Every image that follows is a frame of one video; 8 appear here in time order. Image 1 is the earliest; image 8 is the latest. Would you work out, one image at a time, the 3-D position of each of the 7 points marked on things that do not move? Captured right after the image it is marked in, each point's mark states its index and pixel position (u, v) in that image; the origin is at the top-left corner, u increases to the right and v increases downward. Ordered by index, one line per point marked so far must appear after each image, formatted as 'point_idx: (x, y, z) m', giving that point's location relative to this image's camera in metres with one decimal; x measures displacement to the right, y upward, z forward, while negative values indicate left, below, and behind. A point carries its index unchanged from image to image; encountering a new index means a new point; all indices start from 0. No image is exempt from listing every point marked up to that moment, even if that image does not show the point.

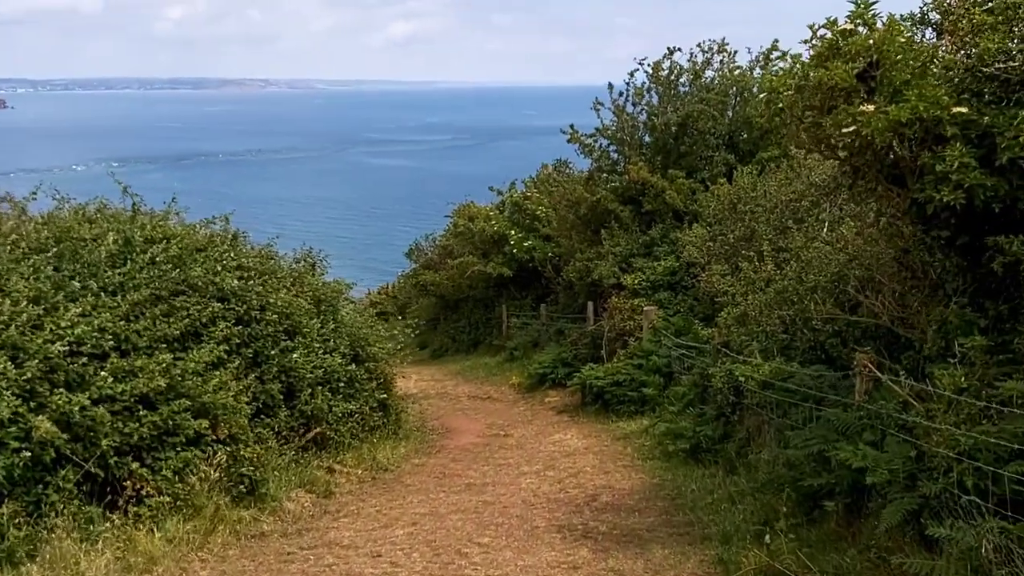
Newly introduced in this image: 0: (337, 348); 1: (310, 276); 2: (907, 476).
0: (-2.0, -0.7, +10.2) m
1: (-2.6, +0.1, +11.1) m
2: (+2.1, -1.0, +4.6) m
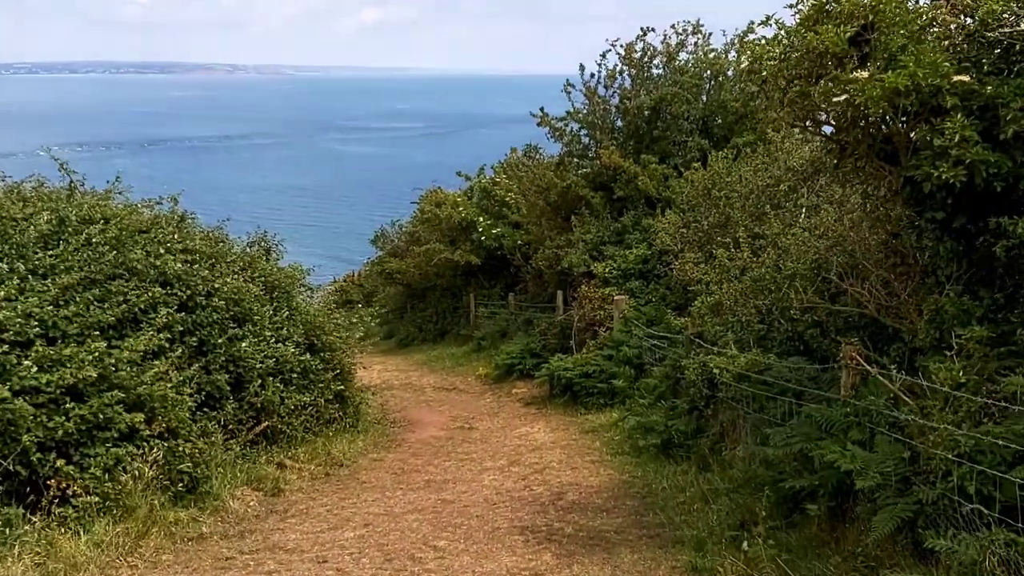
0: (-2.4, -0.5, +9.7) m
1: (-3.0, +0.3, +10.5) m
2: (+1.9, -0.9, +4.2) m
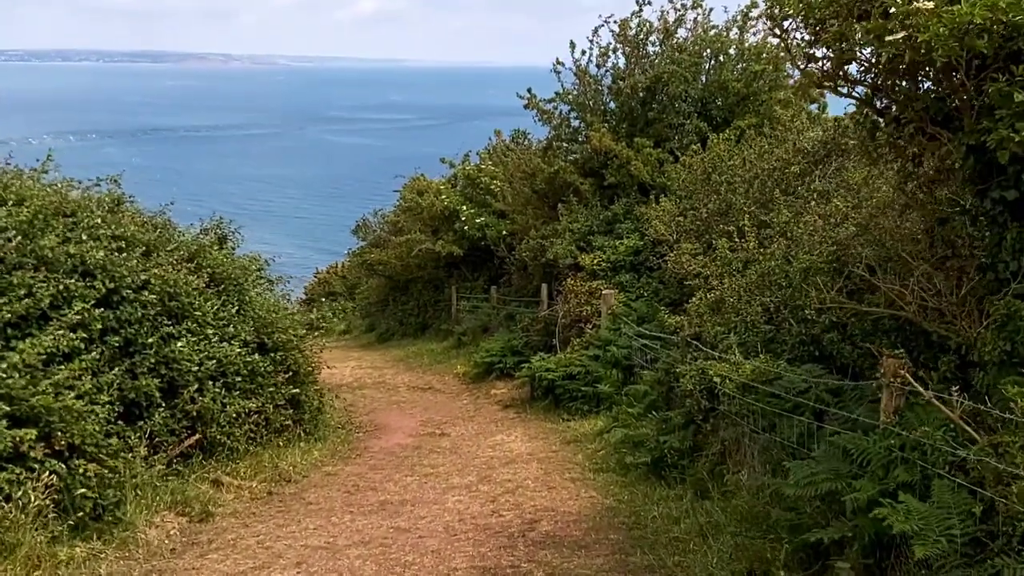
0: (-2.7, -0.5, +8.6) m
1: (-3.3, +0.4, +9.4) m
2: (+1.6, -0.9, +3.2) m
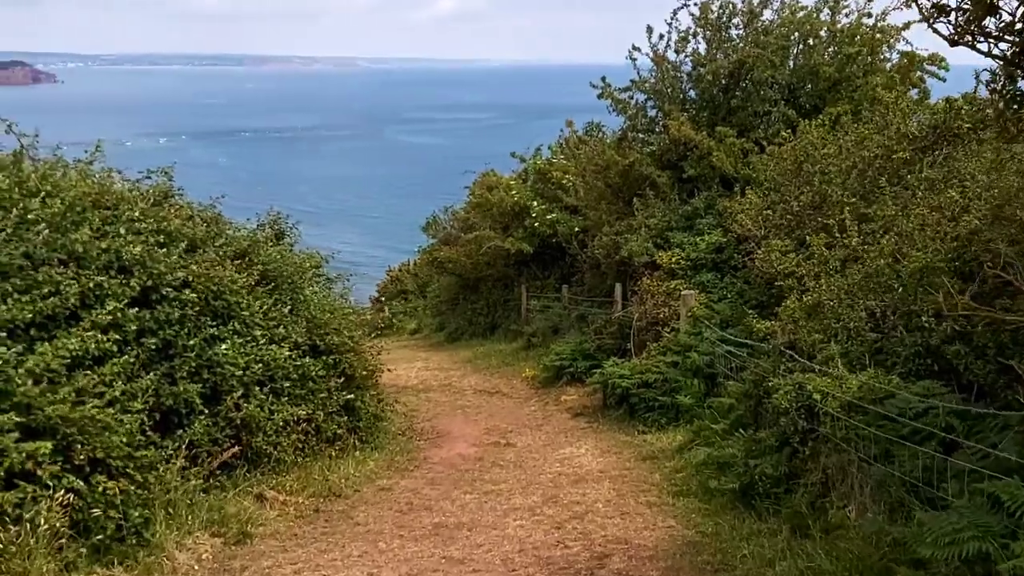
0: (-2.1, -0.4, +8.1) m
1: (-2.5, +0.4, +8.9) m
2: (+1.8, -0.9, +2.3) m
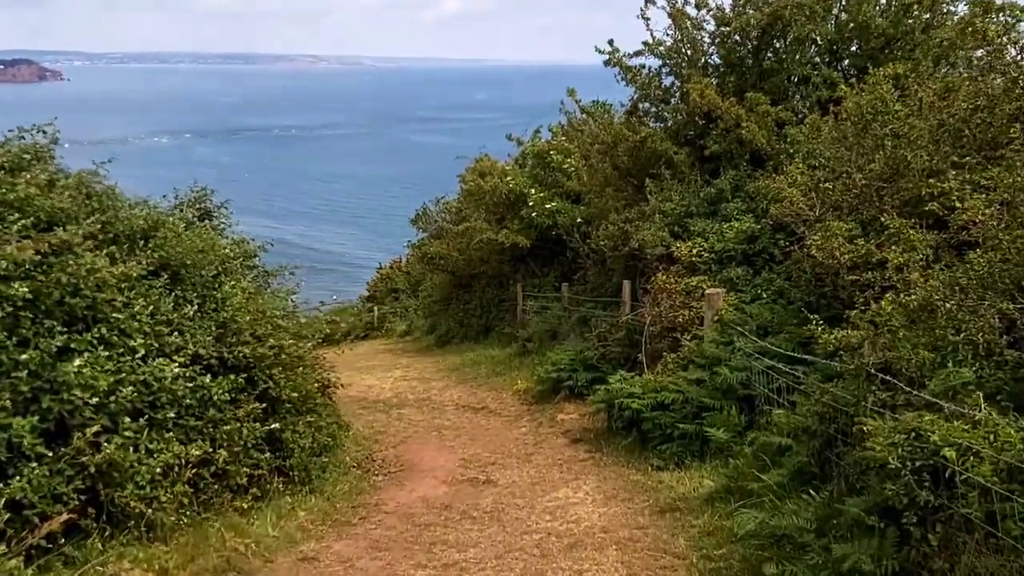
0: (-2.2, -0.4, +6.0) m
1: (-2.7, +0.5, +6.9) m
2: (+1.6, -0.9, +0.2) m
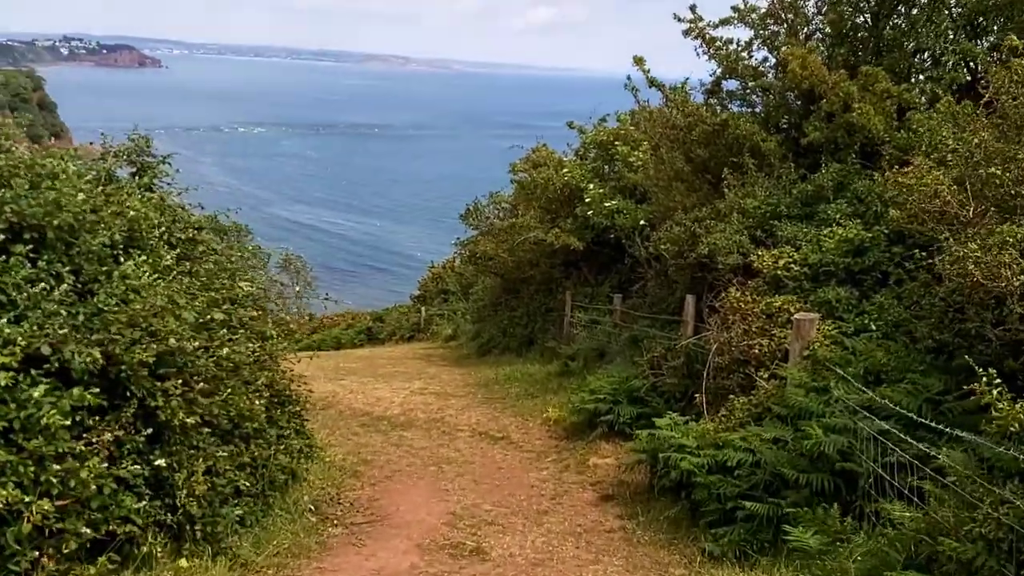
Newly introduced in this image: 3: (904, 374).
0: (-2.3, -0.3, +4.2) m
1: (-2.6, +0.7, +5.0) m
2: (+1.0, -1.0, -2.0) m
3: (+2.4, -0.5, +5.4) m
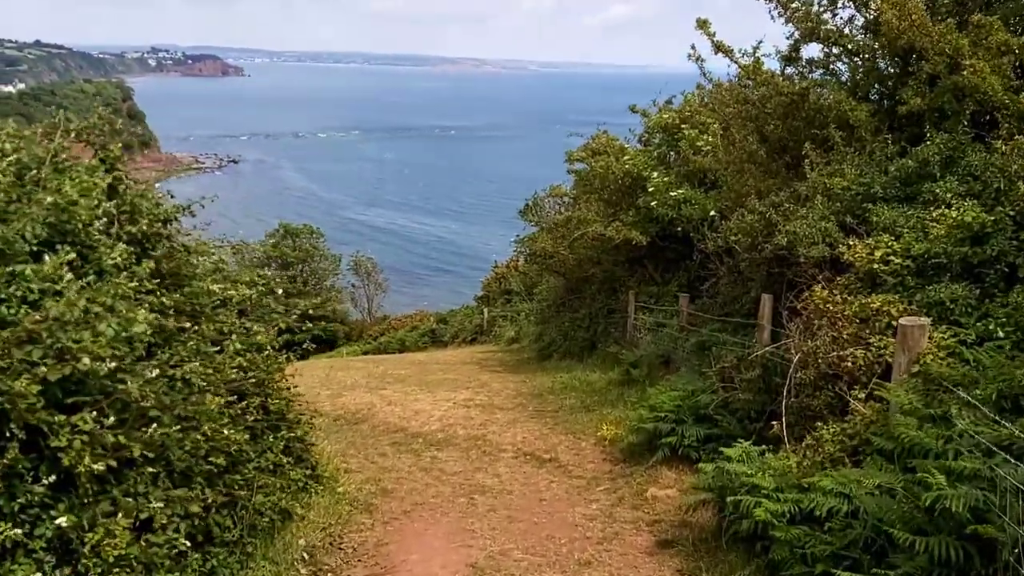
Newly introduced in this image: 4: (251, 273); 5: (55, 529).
0: (-2.3, -0.3, +3.2) m
1: (-2.6, +0.6, +4.1) m
2: (+0.5, -1.0, -3.2) m
3: (+2.5, -0.5, +4.1) m
4: (-2.0, +0.1, +6.7) m
5: (-1.8, -1.0, +3.7) m
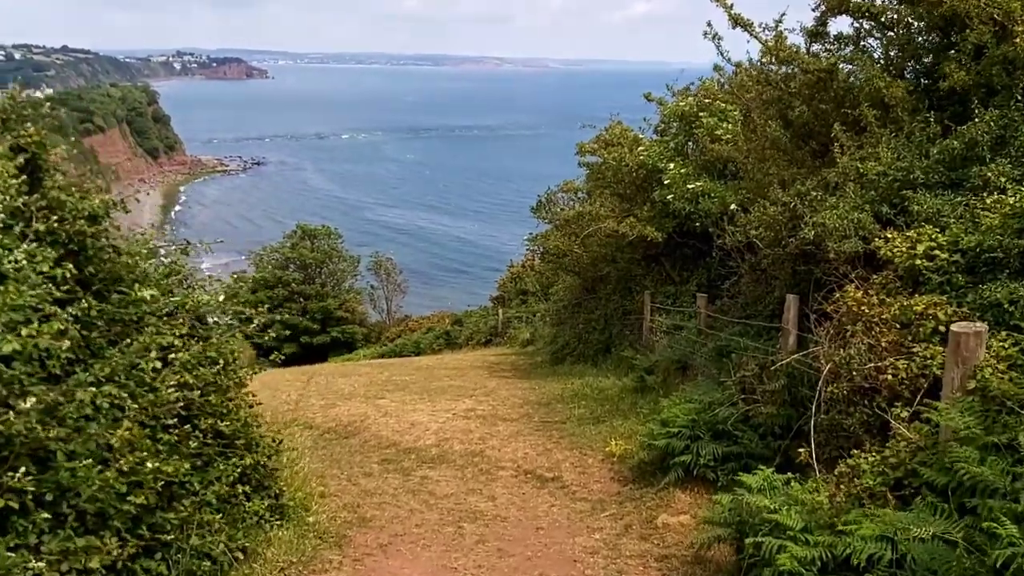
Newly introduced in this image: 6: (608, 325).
0: (-2.5, -0.3, +2.5) m
1: (-2.7, +0.6, +3.4) m
2: (+0.1, -1.0, -3.9) m
3: (+2.4, -0.5, +3.3) m
4: (-2.0, +0.1, +6.0) m
5: (-1.9, -1.0, +3.0) m
6: (+1.5, -0.6, +13.8) m
